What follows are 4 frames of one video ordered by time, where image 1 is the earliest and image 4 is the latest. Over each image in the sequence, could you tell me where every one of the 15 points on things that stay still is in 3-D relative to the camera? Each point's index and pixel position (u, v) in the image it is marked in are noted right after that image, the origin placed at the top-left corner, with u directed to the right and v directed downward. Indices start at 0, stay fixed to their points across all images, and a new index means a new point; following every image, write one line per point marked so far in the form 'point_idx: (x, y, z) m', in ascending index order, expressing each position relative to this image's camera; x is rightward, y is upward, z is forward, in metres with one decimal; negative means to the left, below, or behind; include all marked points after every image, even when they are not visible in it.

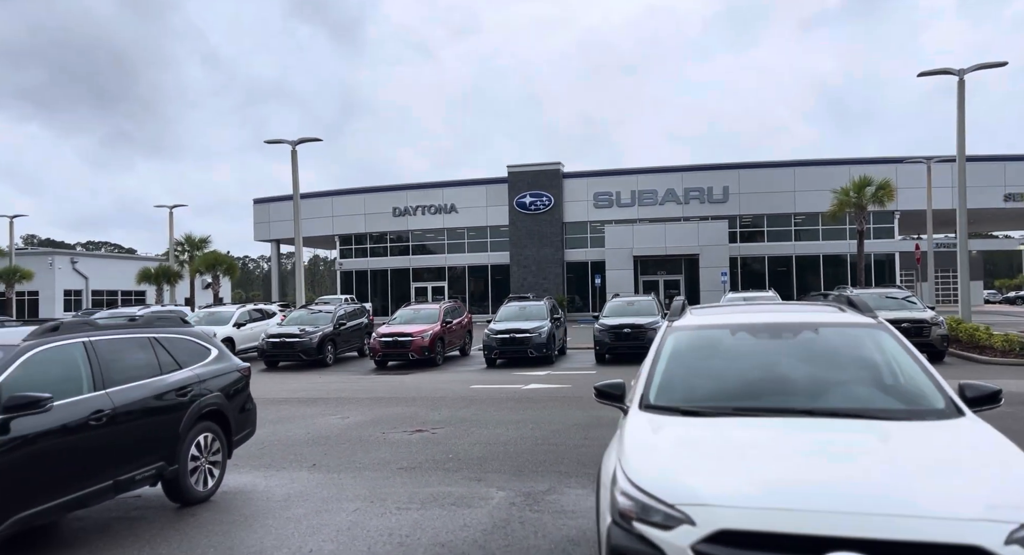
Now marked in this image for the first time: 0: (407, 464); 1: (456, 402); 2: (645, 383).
0: (-1.2, -2.2, +7.3) m
1: (-1.5, -2.9, +14.3) m
2: (+0.7, -0.6, +3.2) m
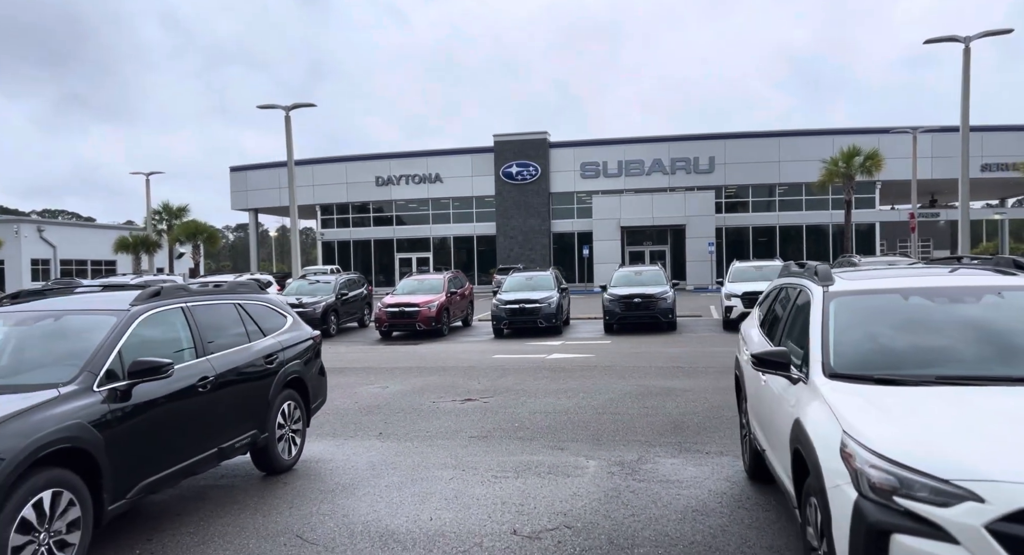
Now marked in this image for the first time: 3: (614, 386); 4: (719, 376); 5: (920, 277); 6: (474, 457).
0: (-0.4, -1.8, +7.2) m
1: (-0.7, -2.2, +14.3) m
2: (+1.6, -0.4, +3.1) m
3: (+1.8, -1.9, +11.0) m
4: (+3.9, -2.0, +12.4) m
5: (+2.4, 0.0, +3.6) m
6: (-0.4, -1.7, +6.0) m
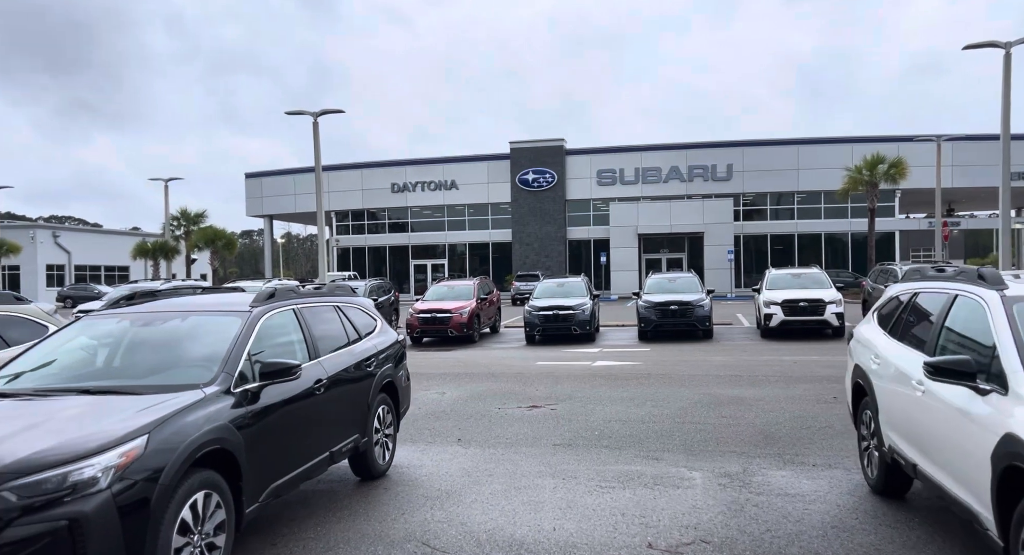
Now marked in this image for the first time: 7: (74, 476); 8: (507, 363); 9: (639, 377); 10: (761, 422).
0: (+0.6, -1.9, +7.0) m
1: (+0.6, -2.3, +14.1) m
2: (+2.4, -0.4, +2.9) m
3: (+2.9, -2.0, +10.8) m
4: (+5.0, -2.1, +12.0) m
5: (+3.2, 0.0, +3.3) m
6: (+0.5, -1.8, +5.8) m
7: (-1.8, -0.8, +2.5) m
8: (-0.2, -2.8, +19.9) m
9: (+2.9, -2.3, +14.2) m
10: (+3.2, -1.9, +7.9) m
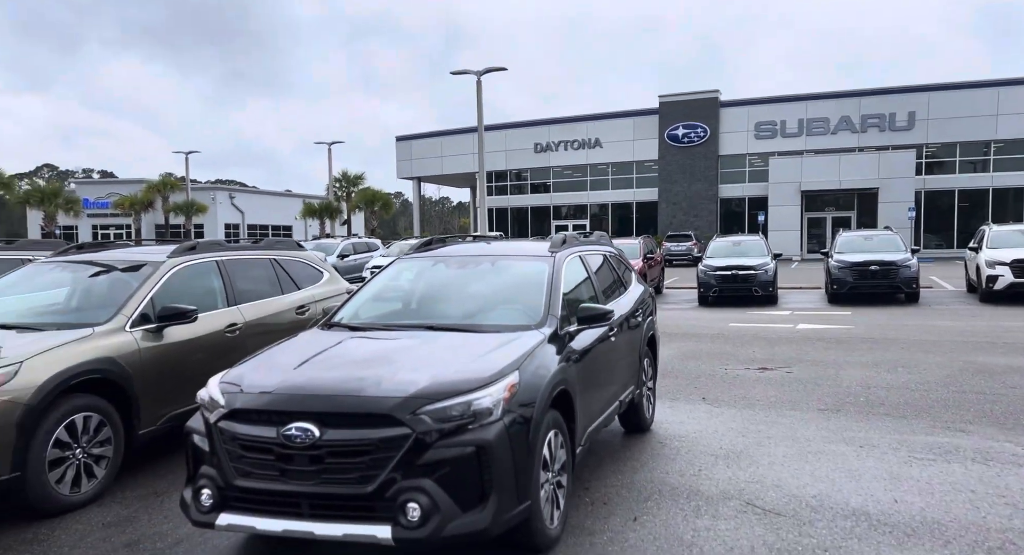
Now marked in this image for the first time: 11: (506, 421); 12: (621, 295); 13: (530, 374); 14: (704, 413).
0: (+3.2, -1.3, +6.4) m
1: (+5.0, -1.3, +13.3) m
2: (+3.9, -0.1, +1.8) m
3: (+6.5, -1.3, +9.4) m
4: (+8.8, -1.3, +10.1) m
5: (+4.8, +0.3, +2.0) m
6: (+2.9, -1.3, +5.2) m
7: (-0.2, -0.5, +2.5) m
8: (+5.7, -1.4, +19.1) m
9: (+7.3, -1.3, +12.8) m
10: (+6.0, -1.3, +6.6) m
11: (0.0, -0.6, +2.6) m
12: (+0.9, -0.1, +5.0) m
13: (+0.1, -0.4, +2.8) m
14: (+1.9, -1.4, +6.3) m
